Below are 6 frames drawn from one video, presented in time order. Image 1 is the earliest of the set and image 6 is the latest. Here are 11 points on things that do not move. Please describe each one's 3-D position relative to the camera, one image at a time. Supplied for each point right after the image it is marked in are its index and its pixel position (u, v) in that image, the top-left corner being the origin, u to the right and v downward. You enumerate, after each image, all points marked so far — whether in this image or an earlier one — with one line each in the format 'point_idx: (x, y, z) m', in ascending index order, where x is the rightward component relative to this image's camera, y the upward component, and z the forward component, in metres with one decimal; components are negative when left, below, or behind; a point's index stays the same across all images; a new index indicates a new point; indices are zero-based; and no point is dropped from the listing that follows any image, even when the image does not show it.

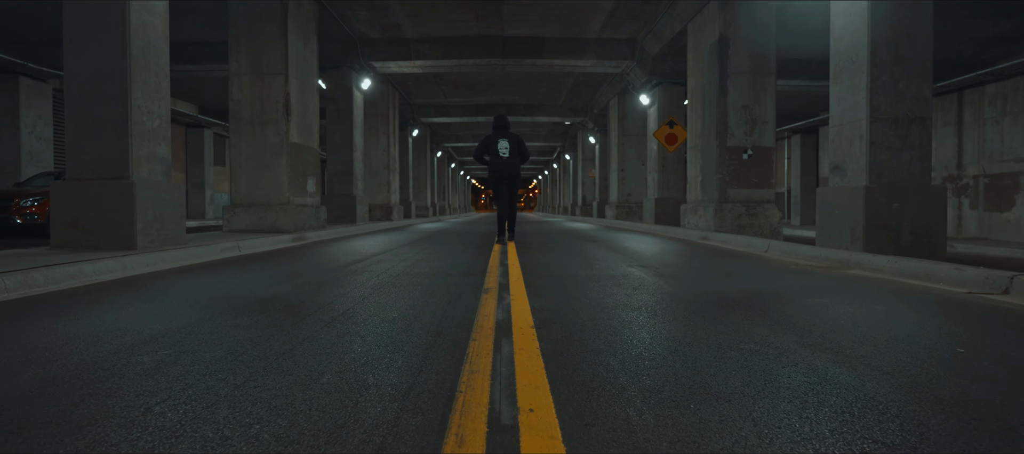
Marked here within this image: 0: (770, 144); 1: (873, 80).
0: (+6.8, +2.2, +14.0) m
1: (+5.8, +2.3, +8.4) m
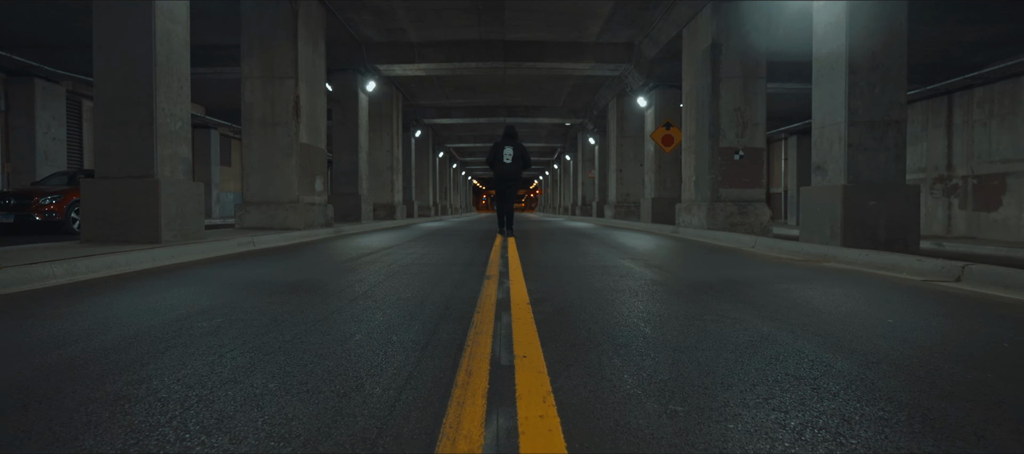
0: (+6.8, +2.2, +14.6) m
1: (+5.8, +2.4, +9.0) m
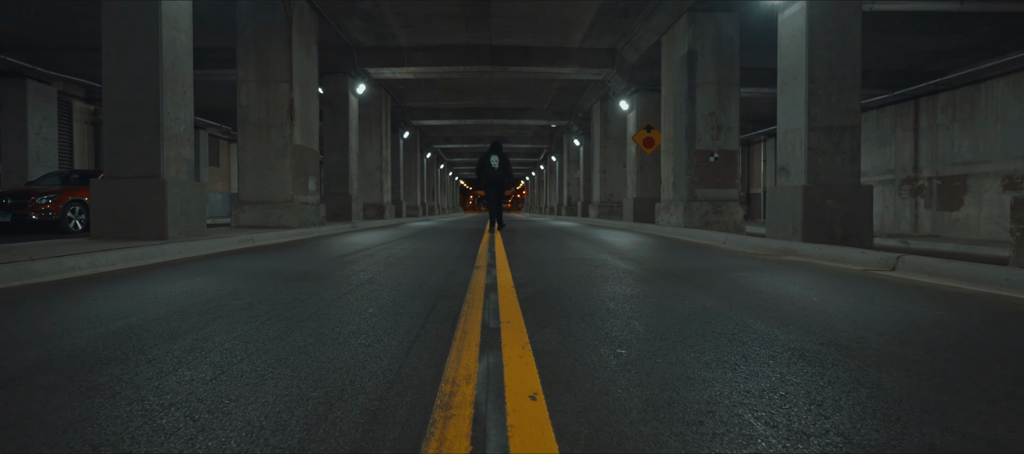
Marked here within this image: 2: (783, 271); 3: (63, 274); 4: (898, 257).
0: (+6.5, +2.3, +15.4) m
1: (+5.5, +2.5, +9.8) m
2: (+3.3, -0.5, +6.5) m
3: (-5.3, -0.5, +6.2) m
4: (+4.9, -0.4, +6.8) m
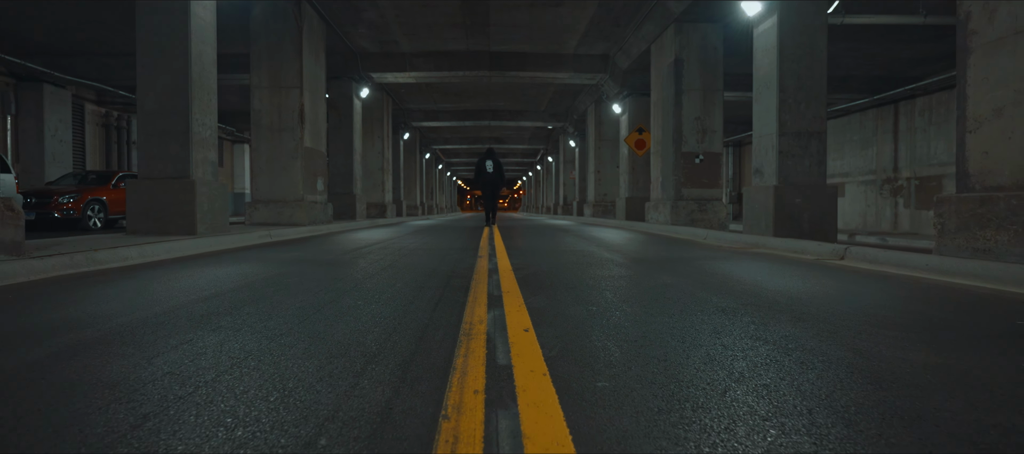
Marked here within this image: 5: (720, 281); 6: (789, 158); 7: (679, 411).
0: (+6.4, +2.4, +16.4) m
1: (+5.5, +2.5, +10.8) m
2: (+3.3, -0.5, +7.5) m
3: (-5.3, -0.5, +7.2) m
4: (+4.9, -0.3, +7.8) m
5: (+2.1, -0.5, +5.3) m
6: (+5.7, +1.4, +10.8) m
7: (+0.6, -0.6, +1.9) m
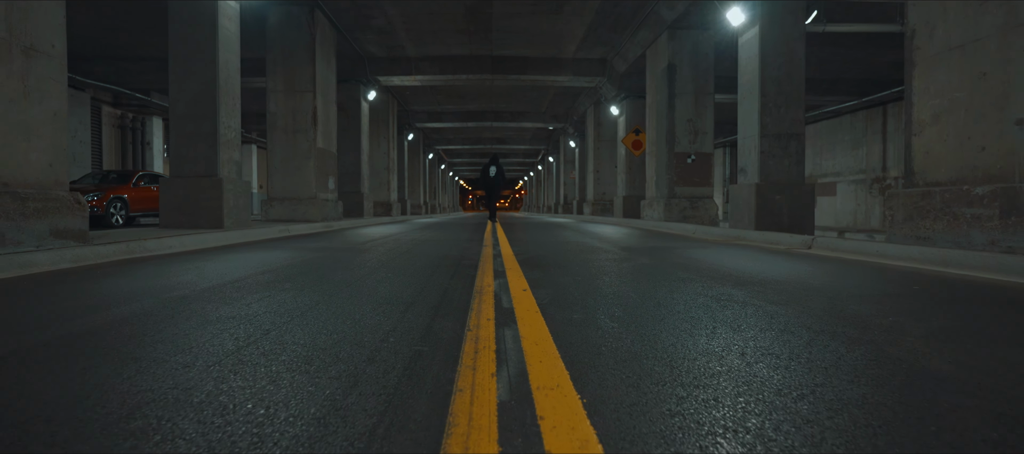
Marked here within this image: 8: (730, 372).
0: (+6.4, +2.5, +17.2) m
1: (+5.5, +2.6, +11.7) m
2: (+3.3, -0.3, +8.3) m
3: (-5.3, -0.4, +8.1) m
4: (+4.9, -0.2, +8.6) m
5: (+2.1, -0.4, +6.1) m
6: (+5.7, +1.5, +11.7) m
7: (+0.6, -0.5, +2.8) m
8: (+0.8, -0.6, +2.0) m
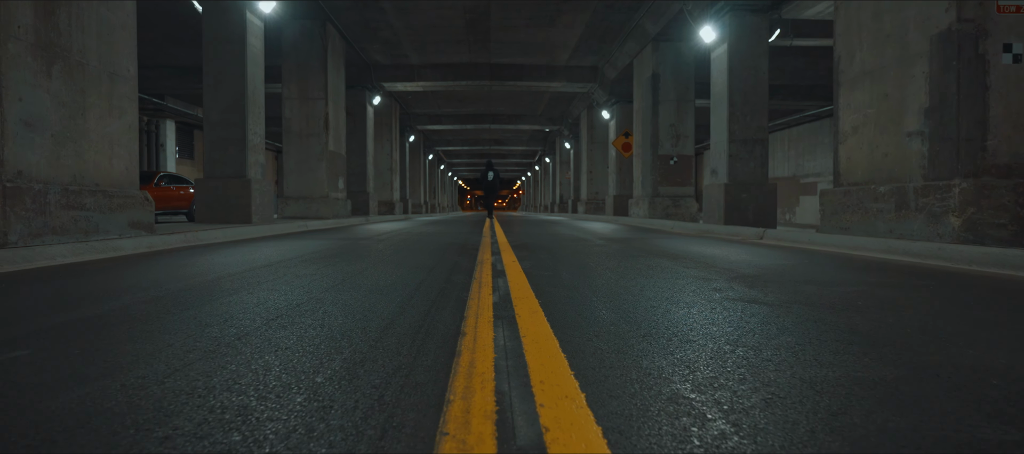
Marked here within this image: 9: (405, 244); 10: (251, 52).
0: (+6.3, +2.6, +18.7) m
1: (+5.4, +2.8, +13.1) m
2: (+3.2, -0.2, +9.8) m
3: (-5.4, -0.2, +9.5) m
4: (+4.9, -0.1, +10.1) m
5: (+2.0, -0.3, +7.6) m
6: (+5.6, +1.6, +13.2) m
7: (+0.5, -0.4, +4.2) m
8: (+0.8, -0.4, +3.5) m
9: (-1.6, -0.2, +8.5) m
10: (-6.3, +4.2, +12.8) m
